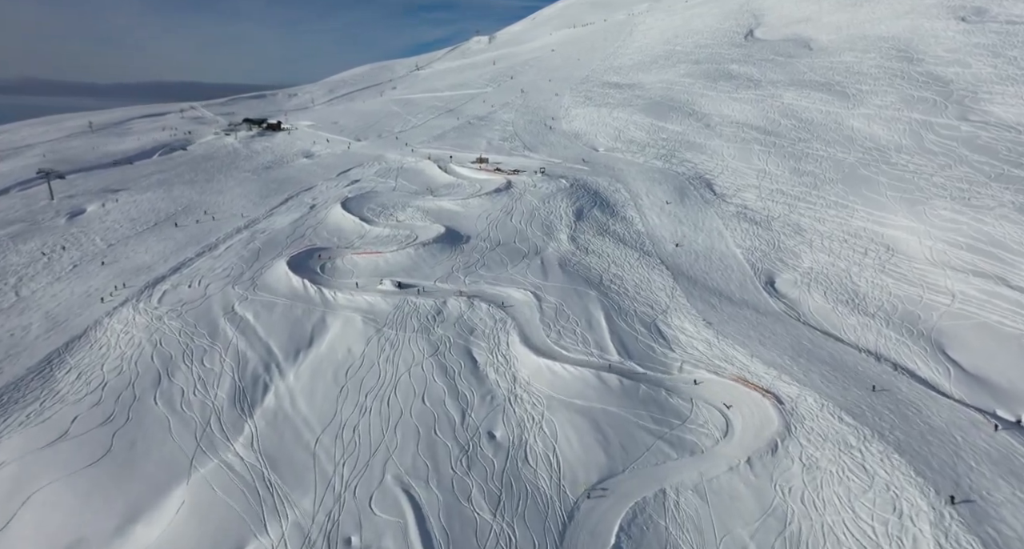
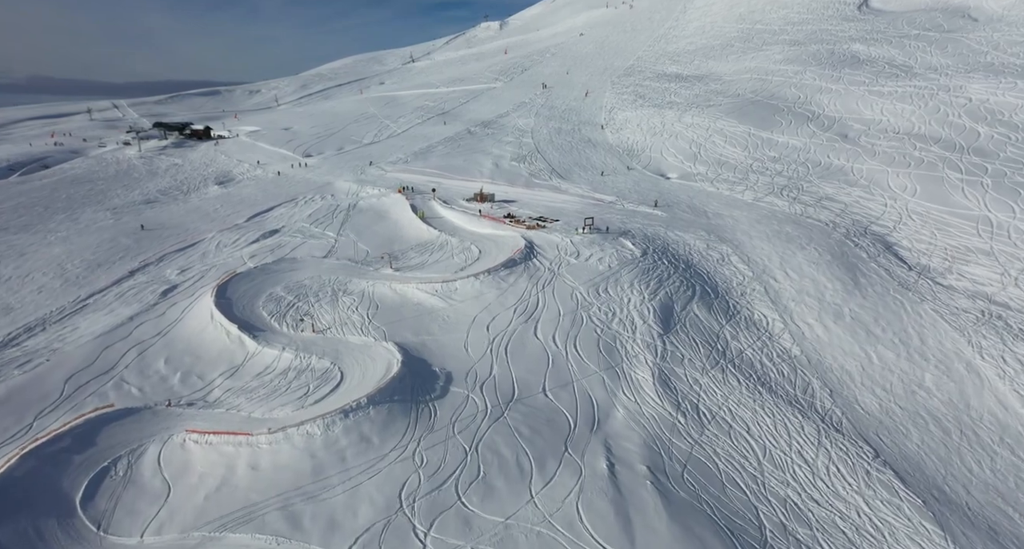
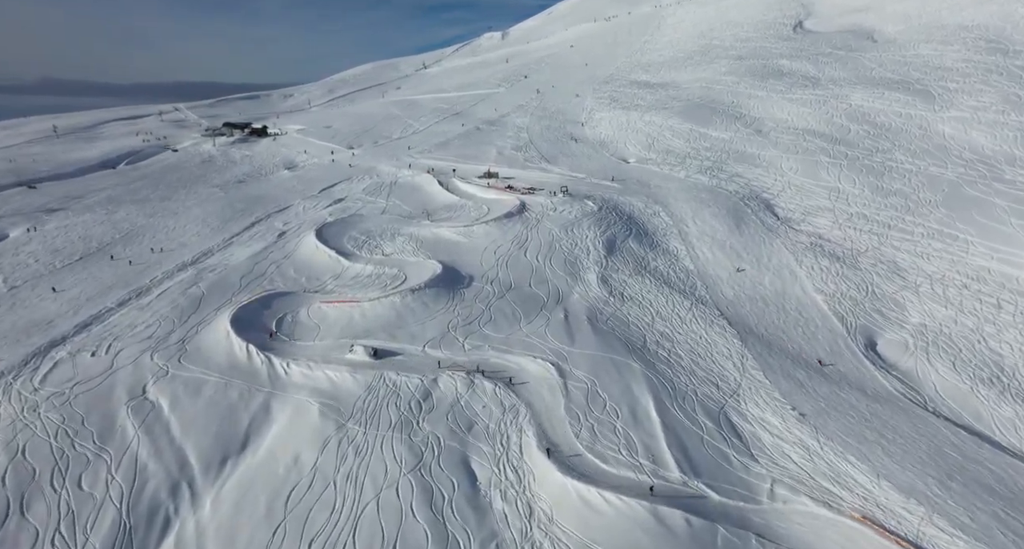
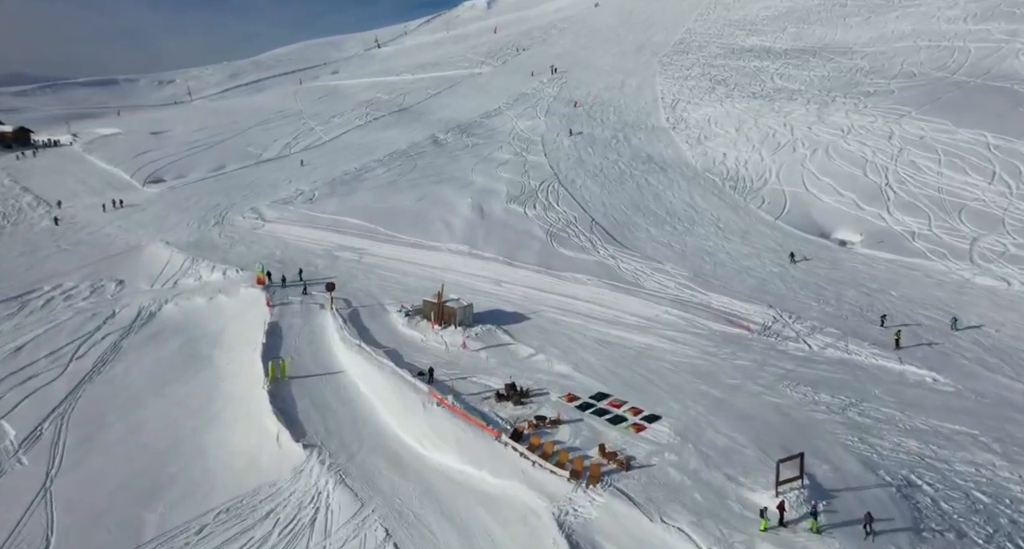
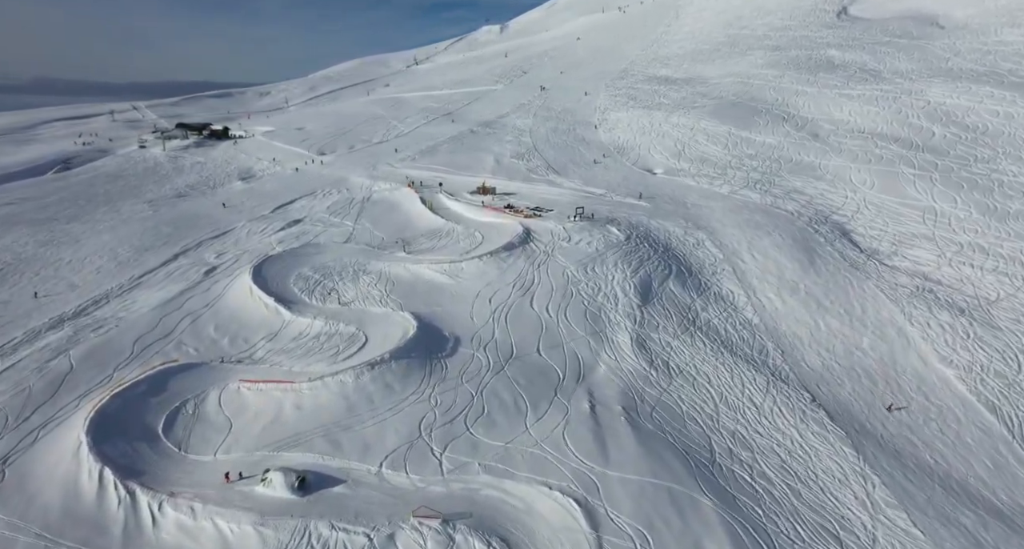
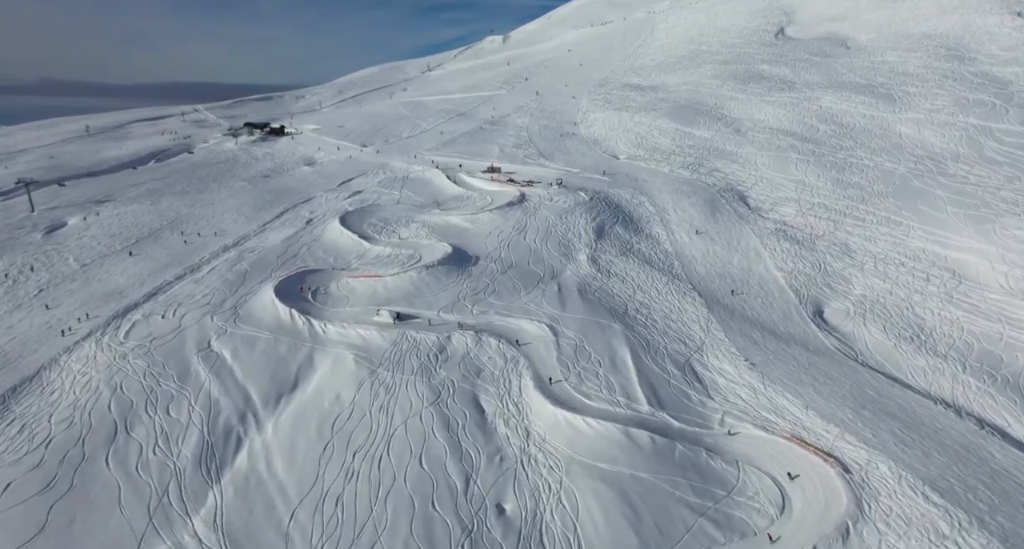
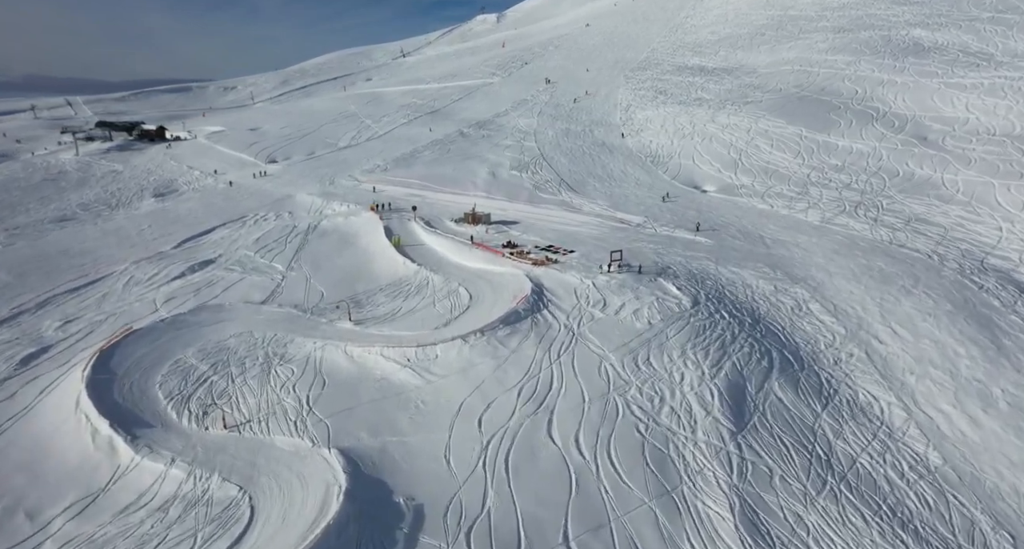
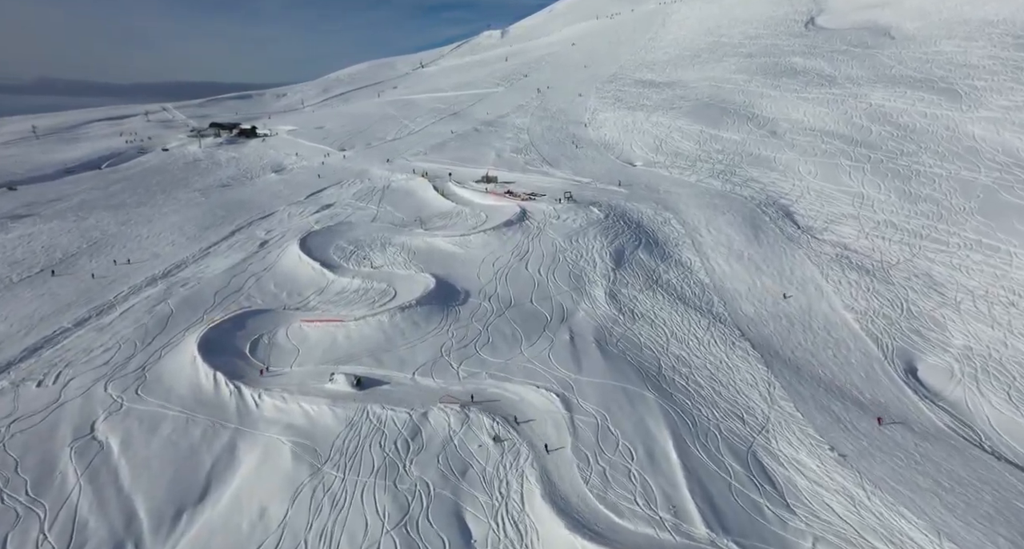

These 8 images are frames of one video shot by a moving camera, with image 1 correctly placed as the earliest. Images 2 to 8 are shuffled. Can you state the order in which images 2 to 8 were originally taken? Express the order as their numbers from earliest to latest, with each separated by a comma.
6, 3, 8, 5, 2, 7, 4
